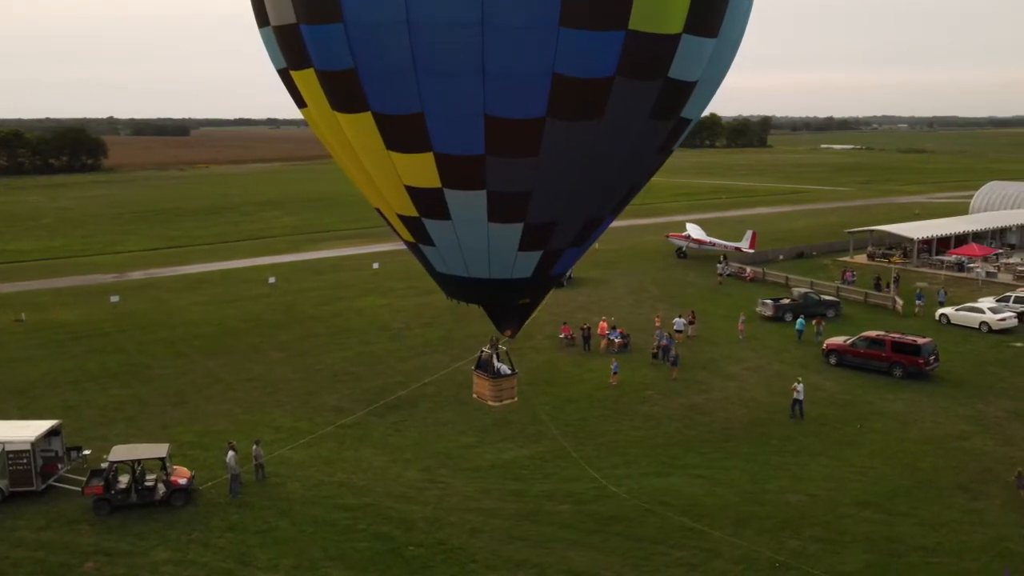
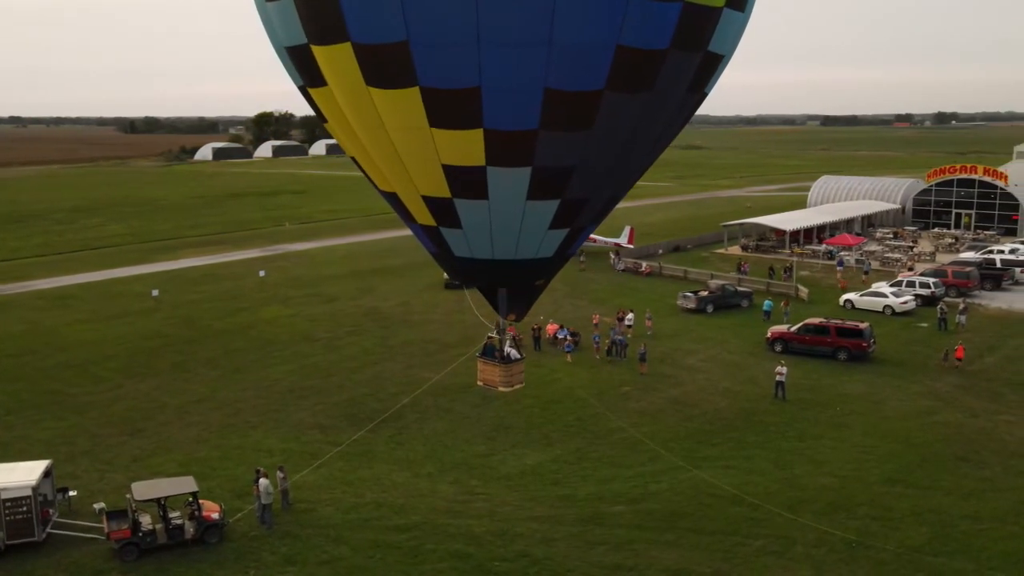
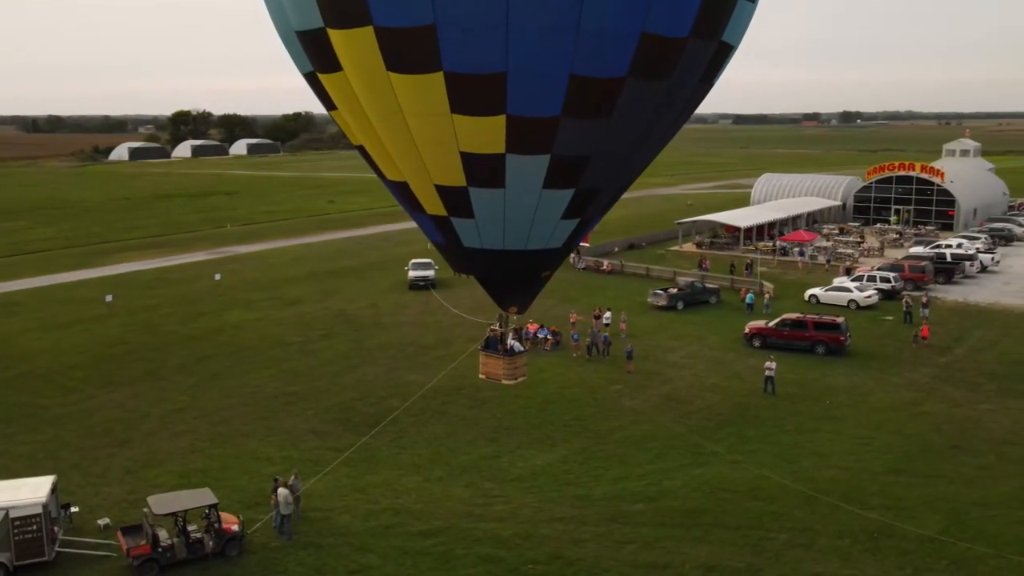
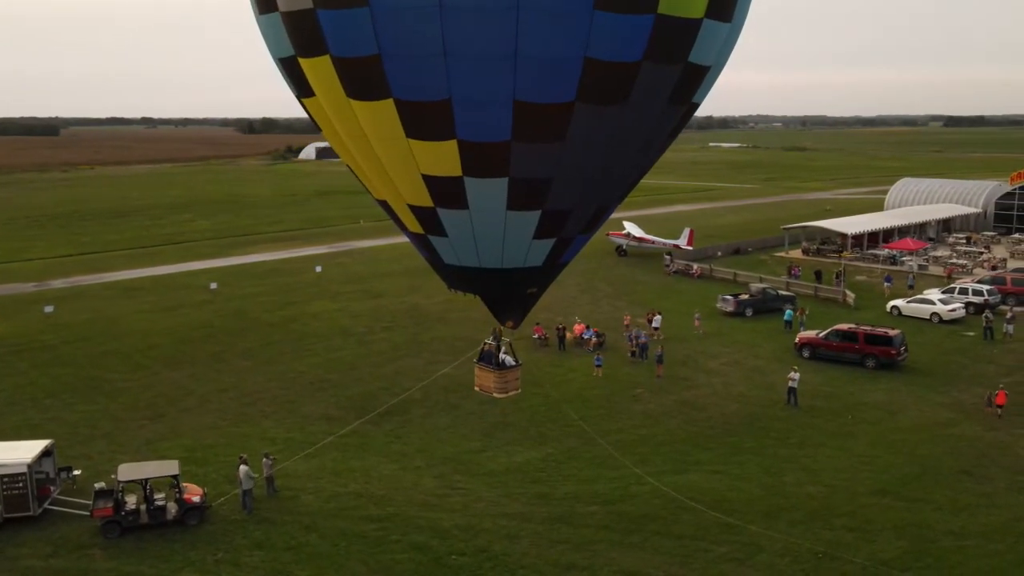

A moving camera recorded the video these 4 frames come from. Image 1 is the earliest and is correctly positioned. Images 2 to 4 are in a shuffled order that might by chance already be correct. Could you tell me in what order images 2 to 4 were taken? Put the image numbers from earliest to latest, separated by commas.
4, 2, 3
